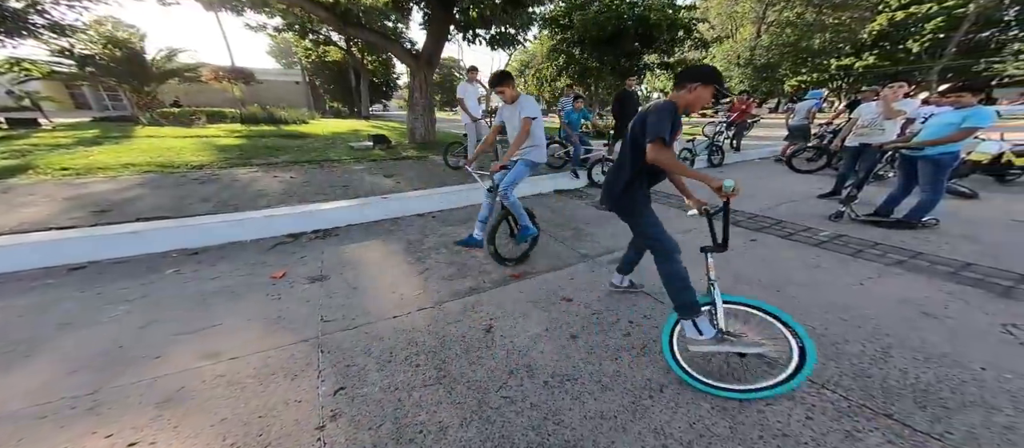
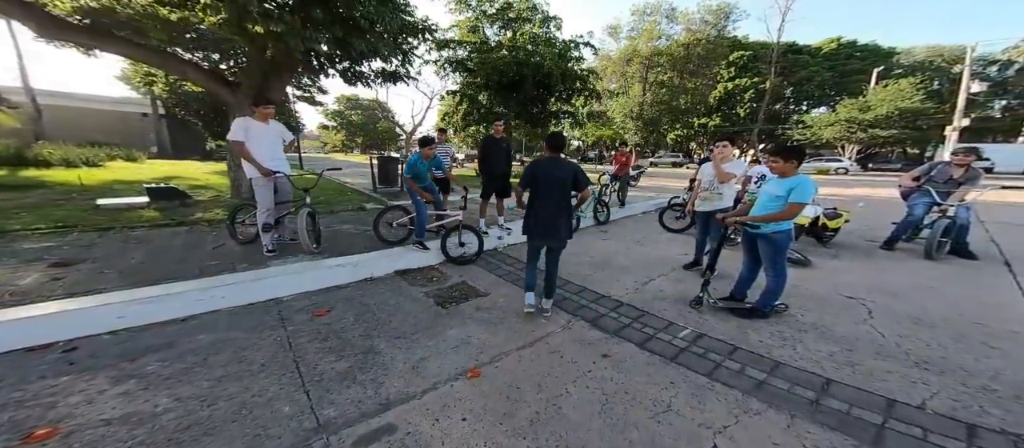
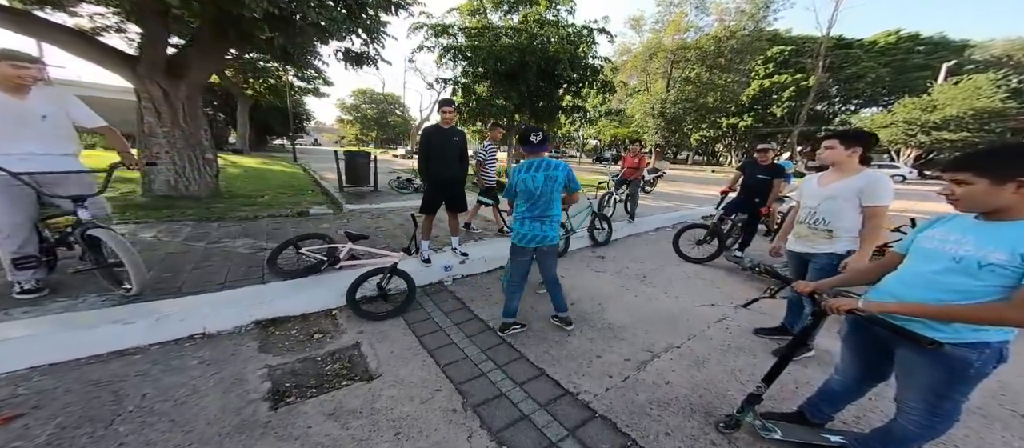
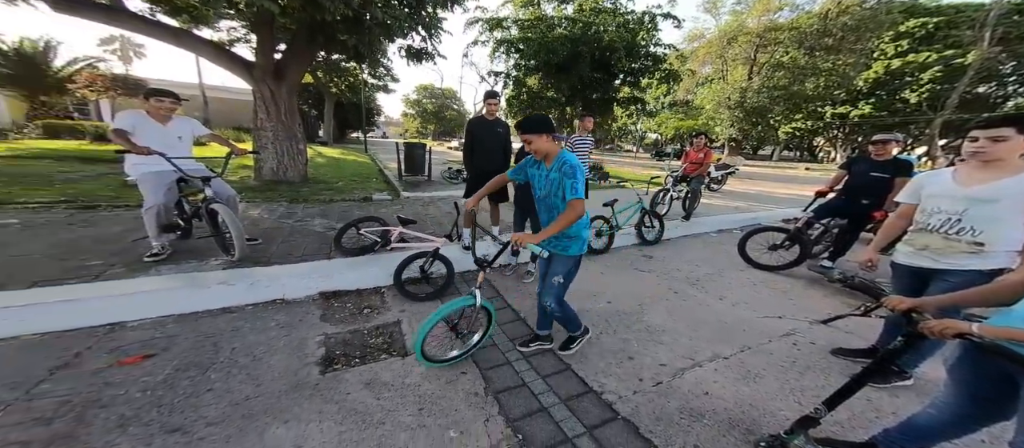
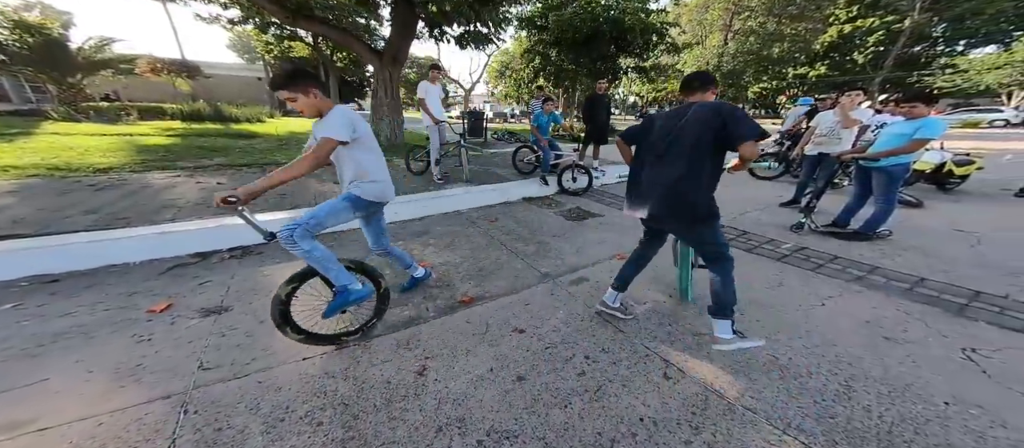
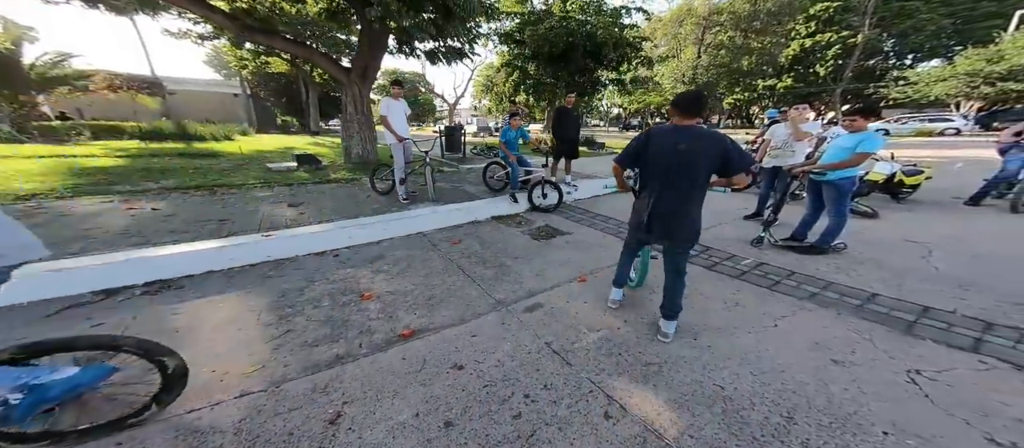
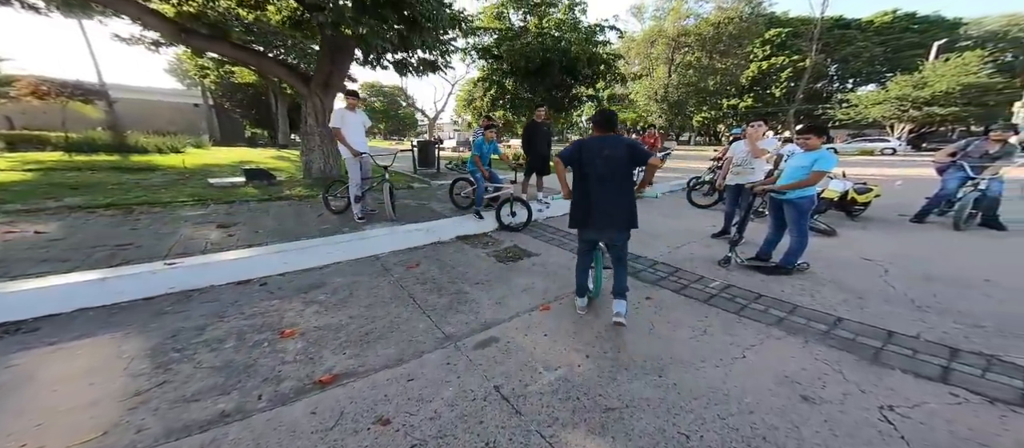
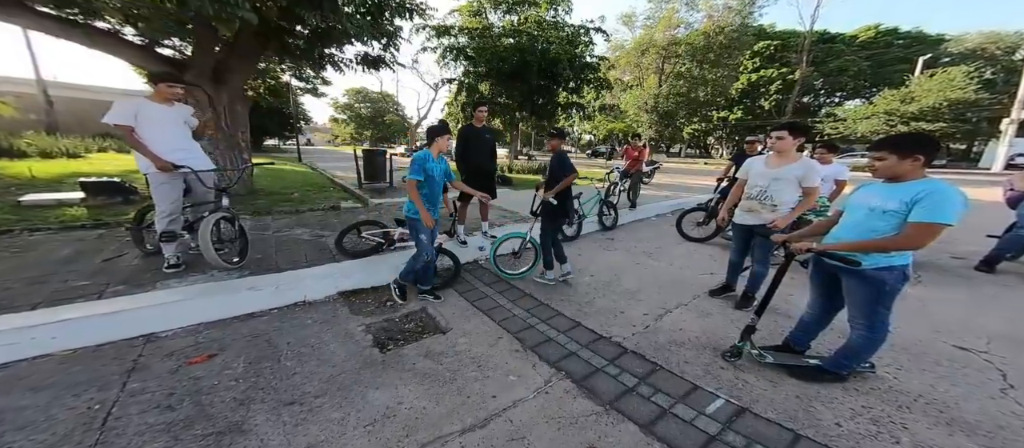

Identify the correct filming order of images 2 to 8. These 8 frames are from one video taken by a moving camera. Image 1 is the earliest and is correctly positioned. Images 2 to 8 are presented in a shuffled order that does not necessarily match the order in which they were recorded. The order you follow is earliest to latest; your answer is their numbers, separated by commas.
5, 6, 7, 2, 8, 3, 4
